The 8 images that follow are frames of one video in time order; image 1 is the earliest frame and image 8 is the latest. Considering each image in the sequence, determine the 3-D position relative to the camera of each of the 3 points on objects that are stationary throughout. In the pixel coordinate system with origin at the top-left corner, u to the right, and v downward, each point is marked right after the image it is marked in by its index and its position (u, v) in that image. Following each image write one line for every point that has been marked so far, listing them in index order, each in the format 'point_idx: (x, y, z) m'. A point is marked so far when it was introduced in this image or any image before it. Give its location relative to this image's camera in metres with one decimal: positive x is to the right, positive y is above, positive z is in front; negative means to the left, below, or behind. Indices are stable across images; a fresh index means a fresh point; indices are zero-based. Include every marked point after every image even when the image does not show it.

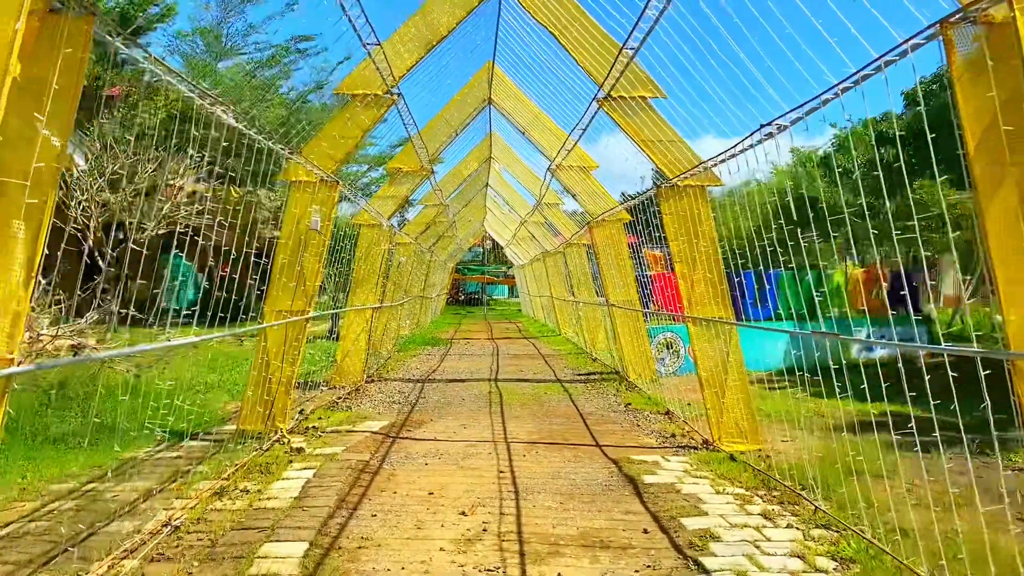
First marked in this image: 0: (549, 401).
0: (+0.3, -1.1, +7.4) m
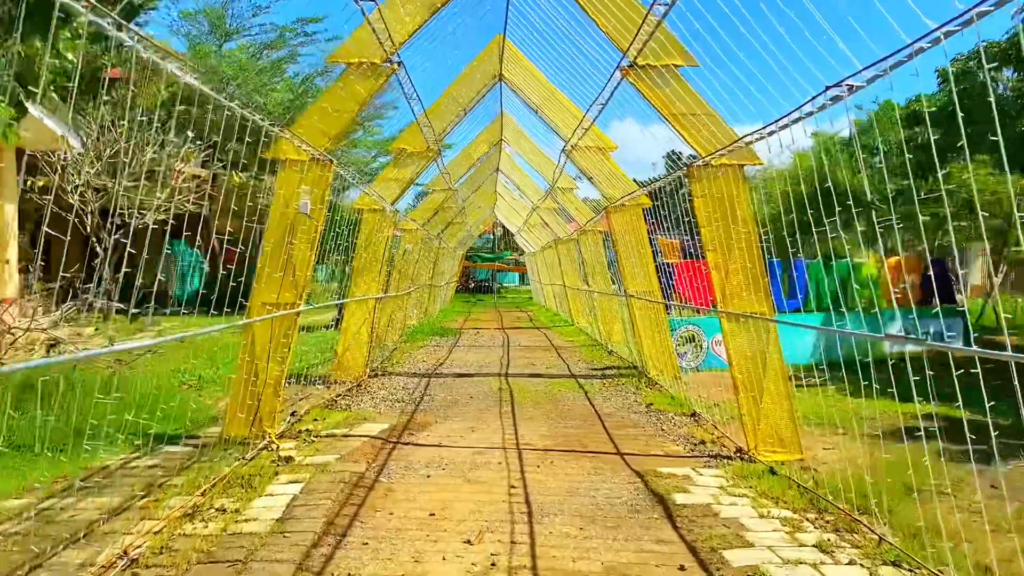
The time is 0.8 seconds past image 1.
0: (+0.5, -1.0, +6.8) m
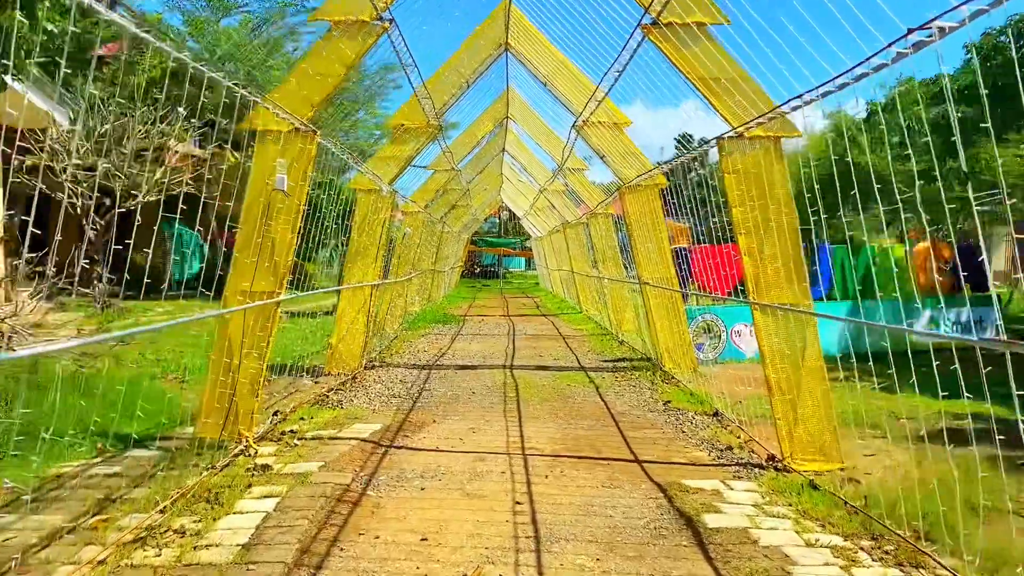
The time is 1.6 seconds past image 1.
0: (+0.5, -0.9, +6.3) m
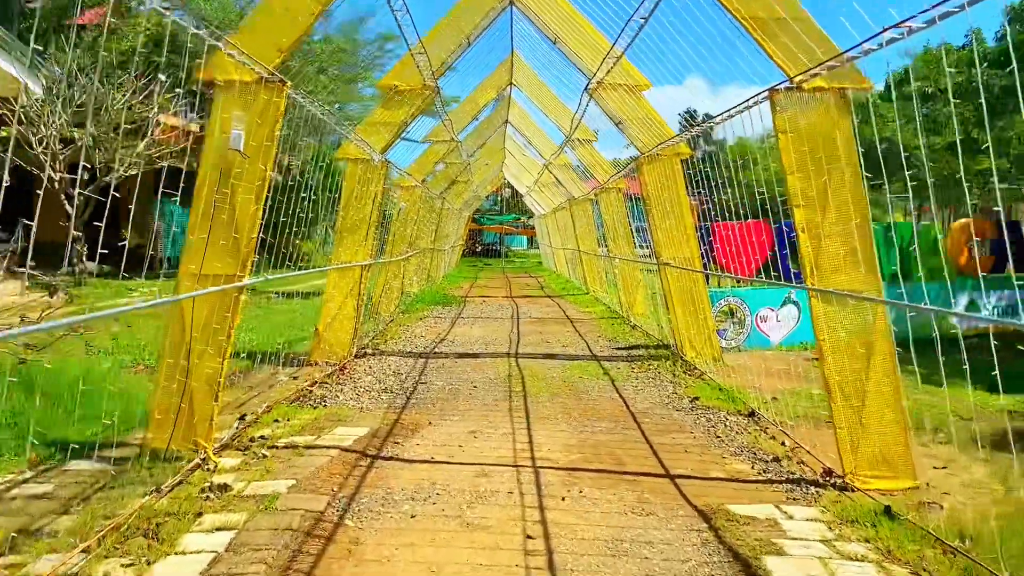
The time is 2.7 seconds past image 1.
0: (+0.5, -0.7, +5.6) m
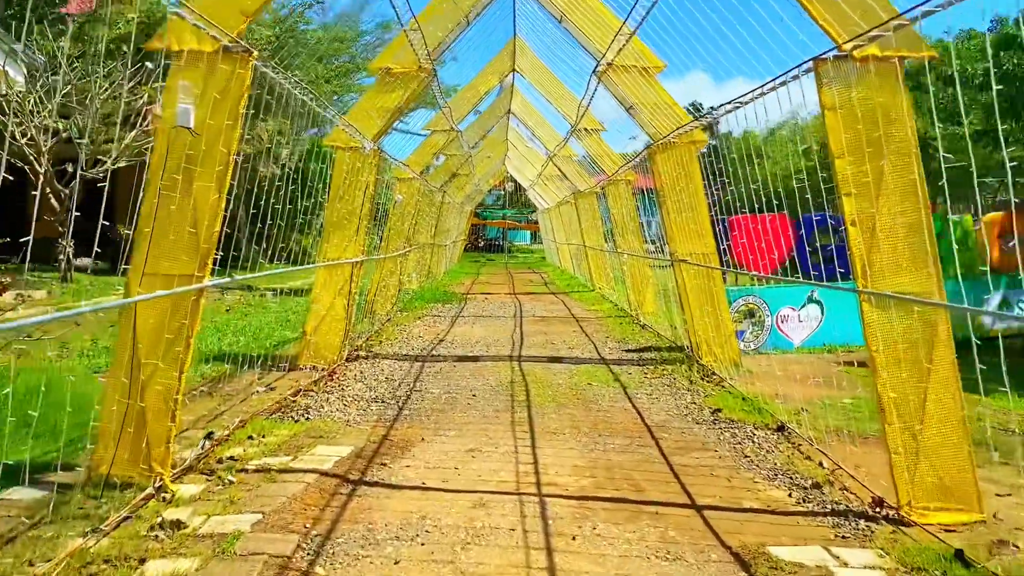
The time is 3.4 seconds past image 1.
0: (+0.6, -0.7, +5.1) m
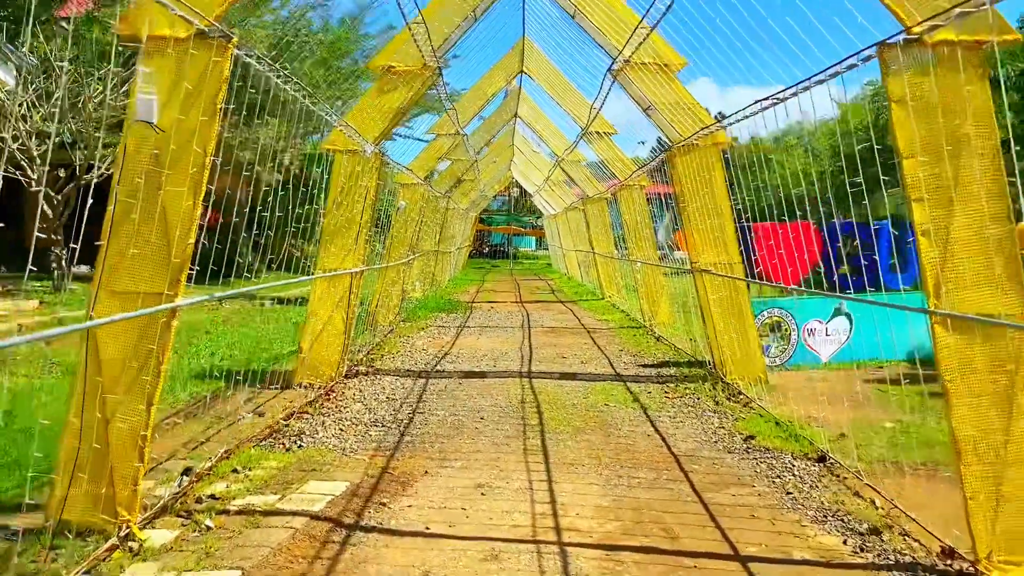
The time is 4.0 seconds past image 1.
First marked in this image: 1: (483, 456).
0: (+0.6, -0.8, +4.7) m
1: (-0.2, -0.9, +4.1) m
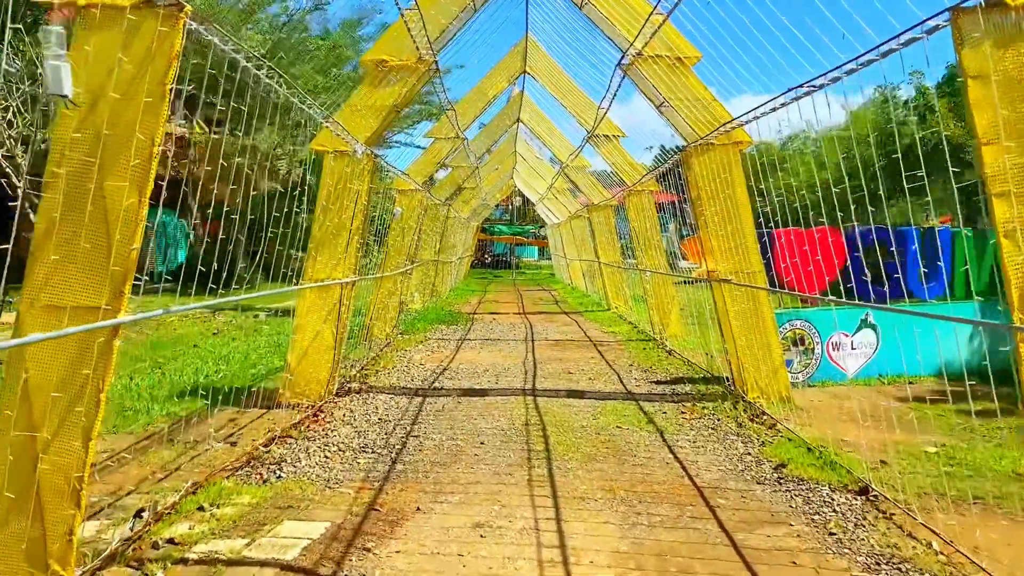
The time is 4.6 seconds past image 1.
0: (+0.6, -0.9, +4.2) m
1: (-0.1, -0.9, +3.7) m
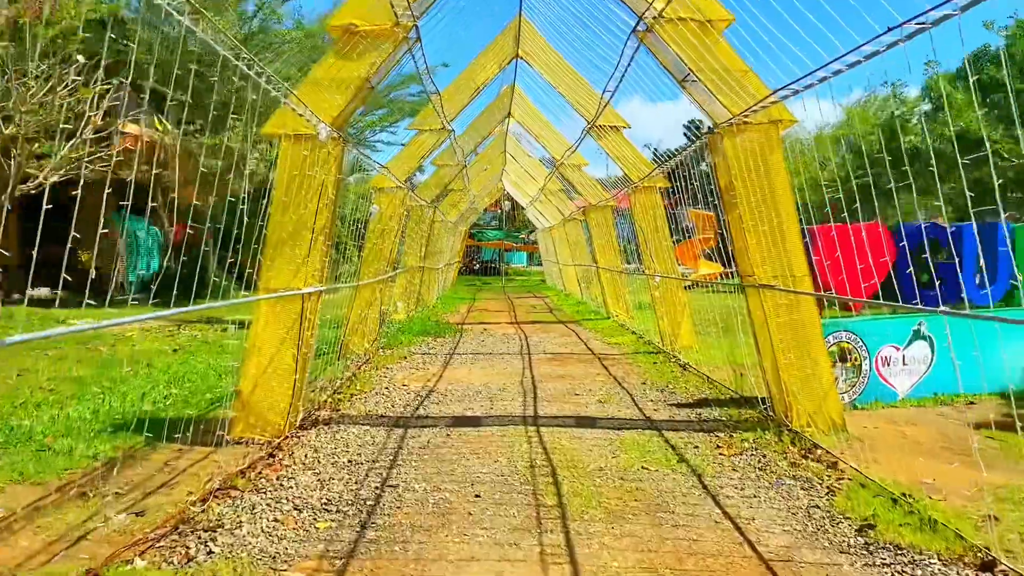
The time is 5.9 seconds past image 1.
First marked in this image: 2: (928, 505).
0: (+0.7, -0.9, +3.3) m
1: (-0.1, -1.0, +2.7) m
2: (+1.7, -0.9, +3.2) m
